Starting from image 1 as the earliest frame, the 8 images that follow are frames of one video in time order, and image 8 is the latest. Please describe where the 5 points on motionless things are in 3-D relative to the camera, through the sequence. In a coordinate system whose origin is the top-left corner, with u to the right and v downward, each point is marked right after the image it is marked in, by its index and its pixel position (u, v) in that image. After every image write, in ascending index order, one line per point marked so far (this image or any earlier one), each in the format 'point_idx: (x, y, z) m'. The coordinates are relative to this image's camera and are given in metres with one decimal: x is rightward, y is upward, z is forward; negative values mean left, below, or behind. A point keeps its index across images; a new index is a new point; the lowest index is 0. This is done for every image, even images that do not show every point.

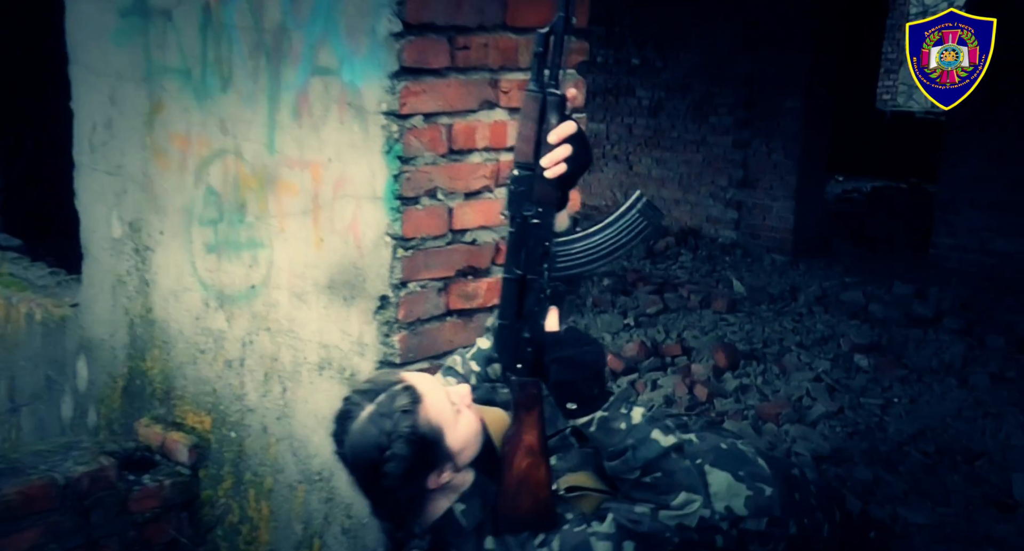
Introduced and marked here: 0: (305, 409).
0: (-0.5, -0.3, +2.2) m
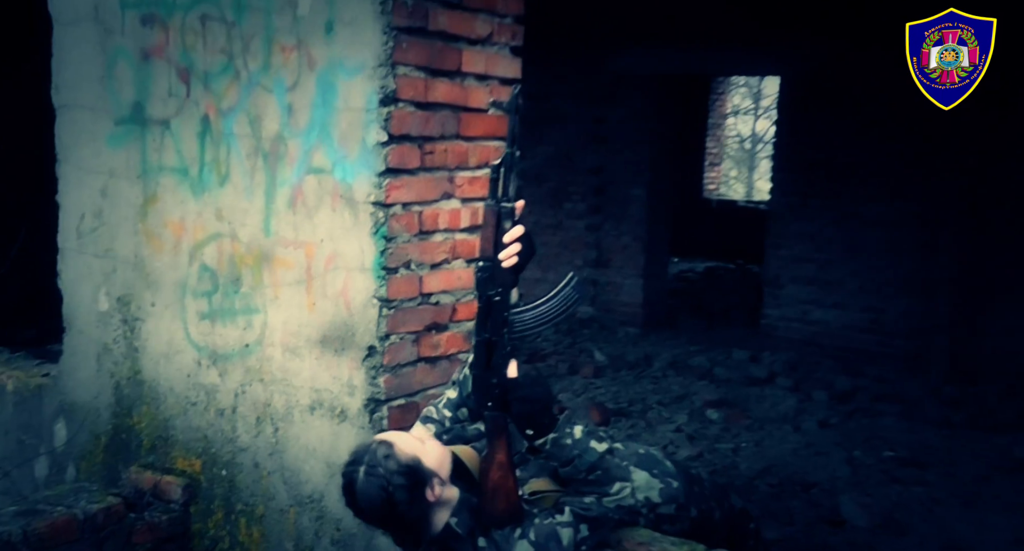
0: (-0.7, -0.5, +2.6) m
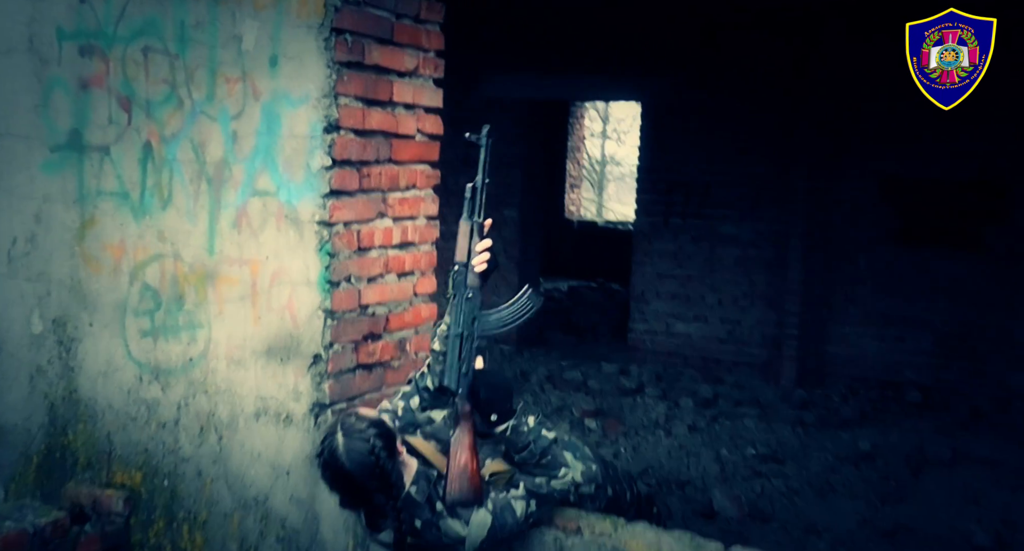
0: (-0.9, -0.6, +2.8) m
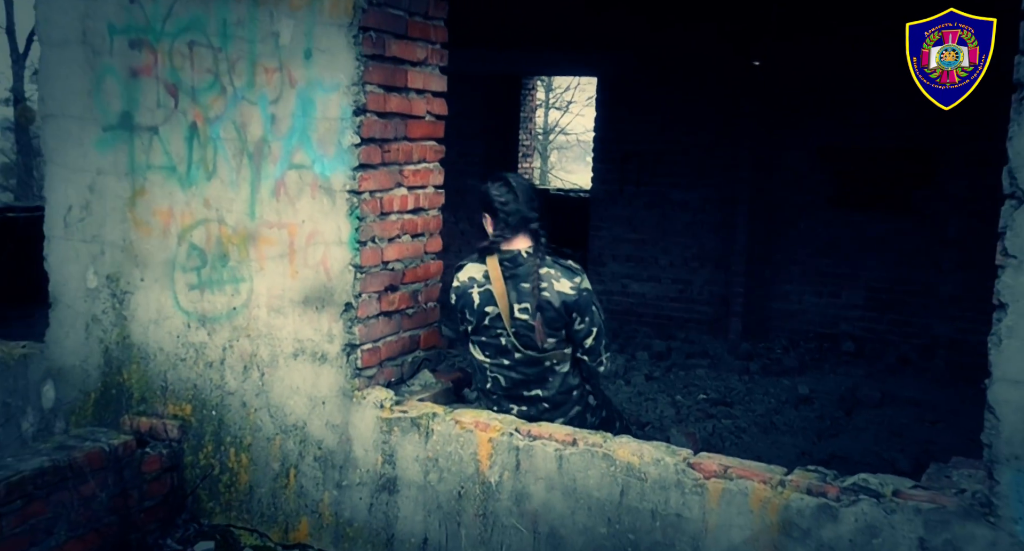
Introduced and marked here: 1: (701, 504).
0: (-0.9, -0.4, +3.3) m
1: (+0.6, -0.7, +2.7) m
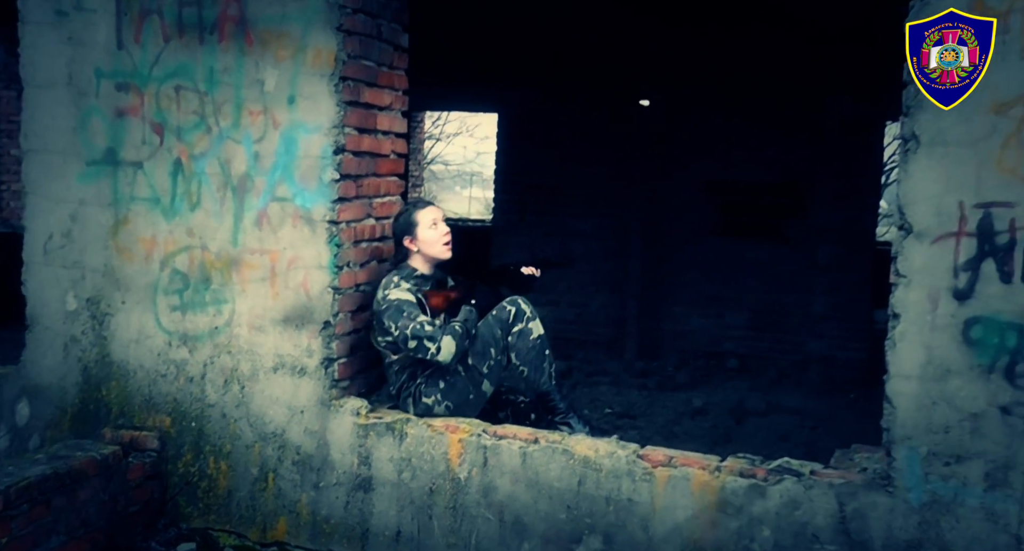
0: (-1.0, -0.5, +3.6) m
1: (+0.5, -0.8, +3.2) m
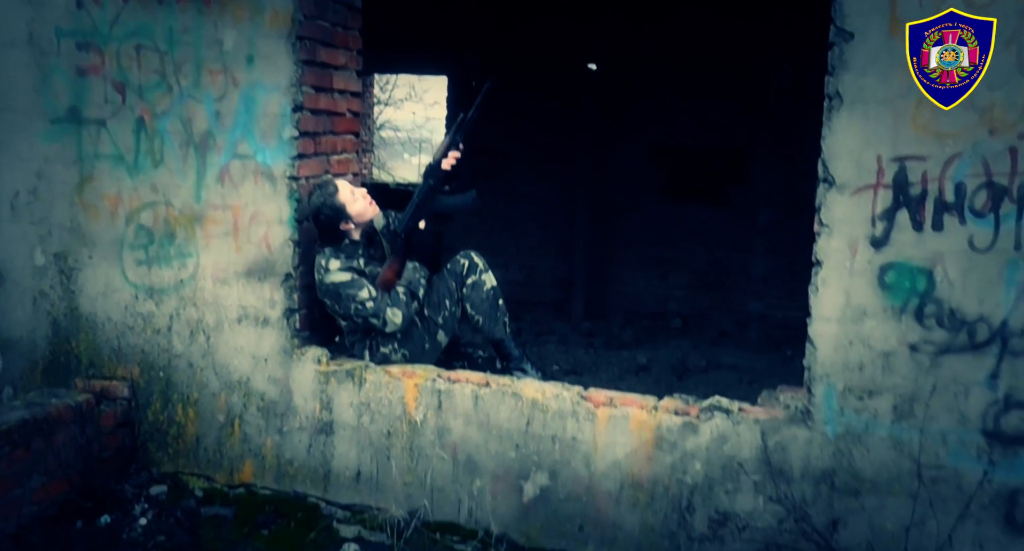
0: (-1.2, -0.3, +3.8) m
1: (+0.3, -0.6, +3.4) m
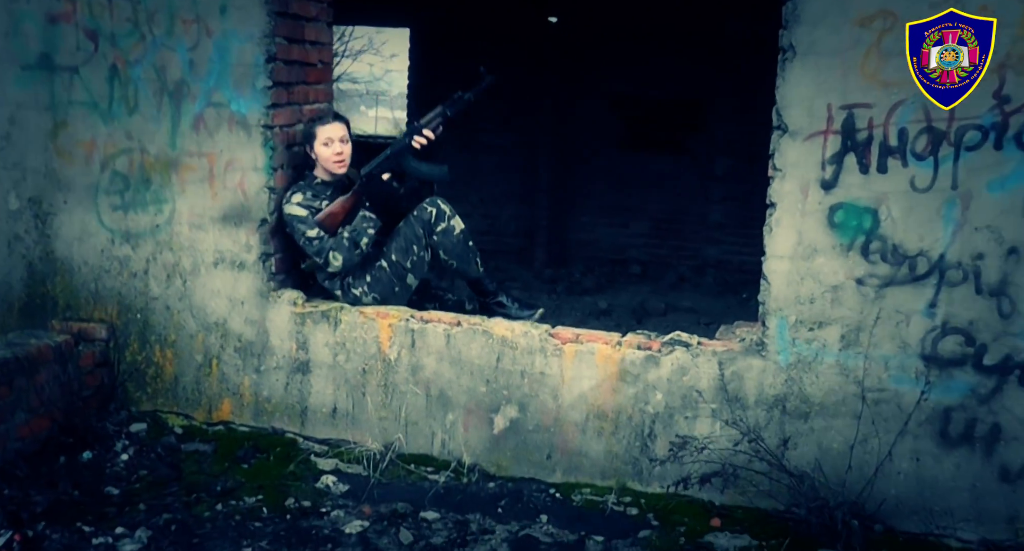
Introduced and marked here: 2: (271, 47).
0: (-1.4, -0.1, +3.9) m
1: (+0.2, -0.4, +3.6) m
2: (-1.0, +1.0, +3.7) m
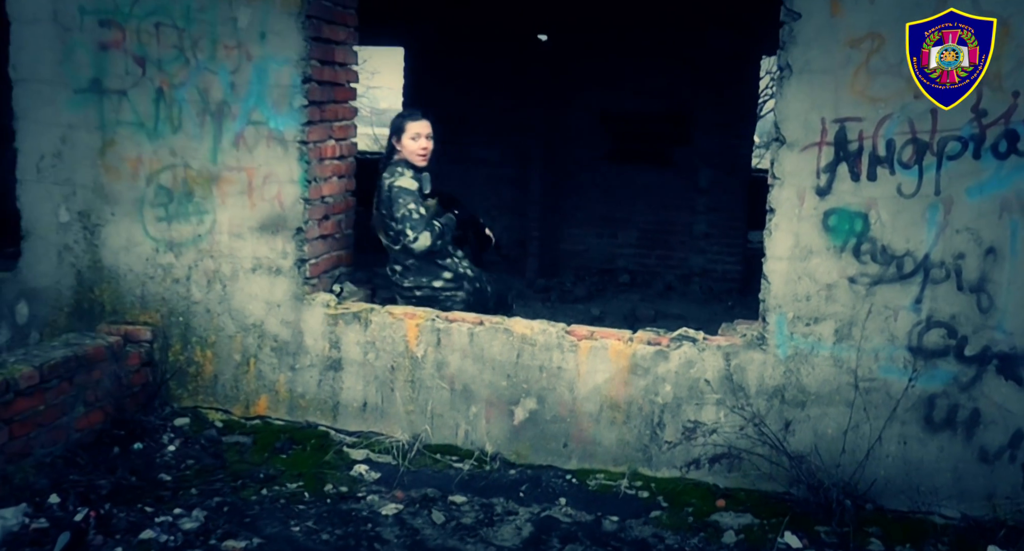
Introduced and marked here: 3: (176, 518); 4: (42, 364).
0: (-1.3, -0.1, +4.2) m
1: (+0.3, -0.4, +3.9) m
2: (-0.9, +1.0, +4.0) m
3: (-1.3, -1.0, +3.4) m
4: (-2.0, -0.4, +3.6) m
